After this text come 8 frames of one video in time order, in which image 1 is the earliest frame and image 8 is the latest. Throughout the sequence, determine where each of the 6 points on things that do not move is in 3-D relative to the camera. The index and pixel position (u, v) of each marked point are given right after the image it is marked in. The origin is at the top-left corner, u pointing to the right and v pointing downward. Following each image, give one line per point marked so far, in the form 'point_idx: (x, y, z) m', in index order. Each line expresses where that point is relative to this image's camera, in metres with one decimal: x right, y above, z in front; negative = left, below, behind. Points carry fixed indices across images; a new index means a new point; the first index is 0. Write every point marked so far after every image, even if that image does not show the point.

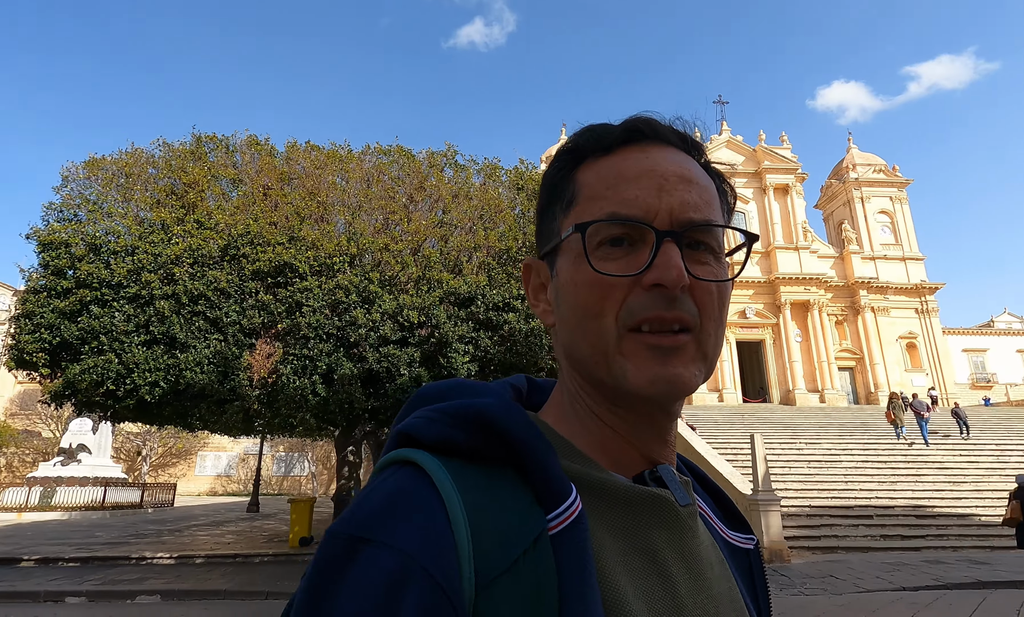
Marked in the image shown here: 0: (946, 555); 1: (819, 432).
0: (+6.7, -3.8, +8.7) m
1: (+9.7, -3.9, +17.9) m
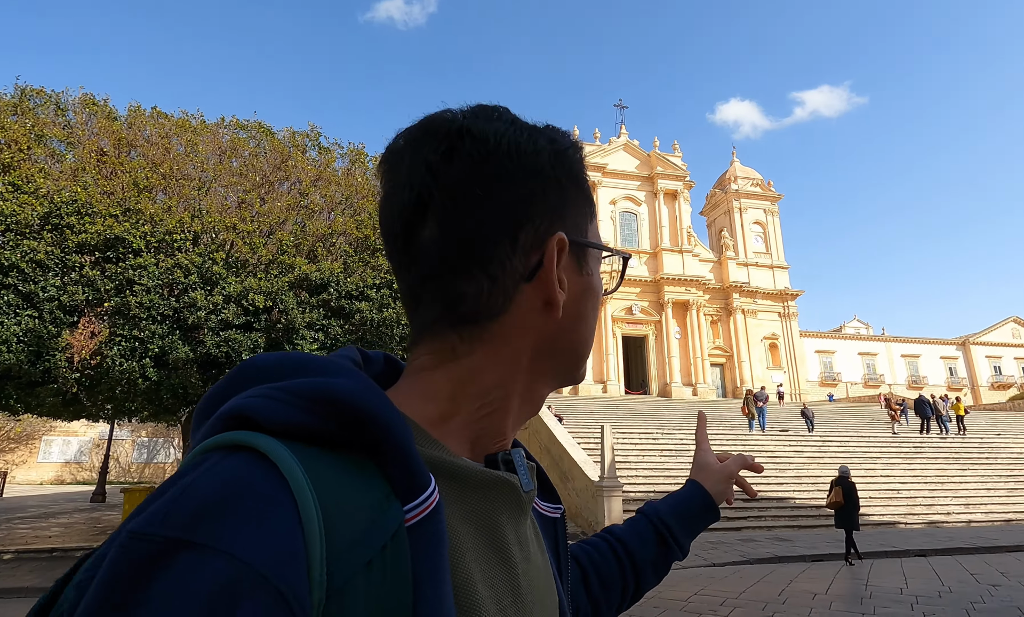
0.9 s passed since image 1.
0: (+4.3, -3.9, +9.9) m
1: (+5.7, -3.9, +19.4) m
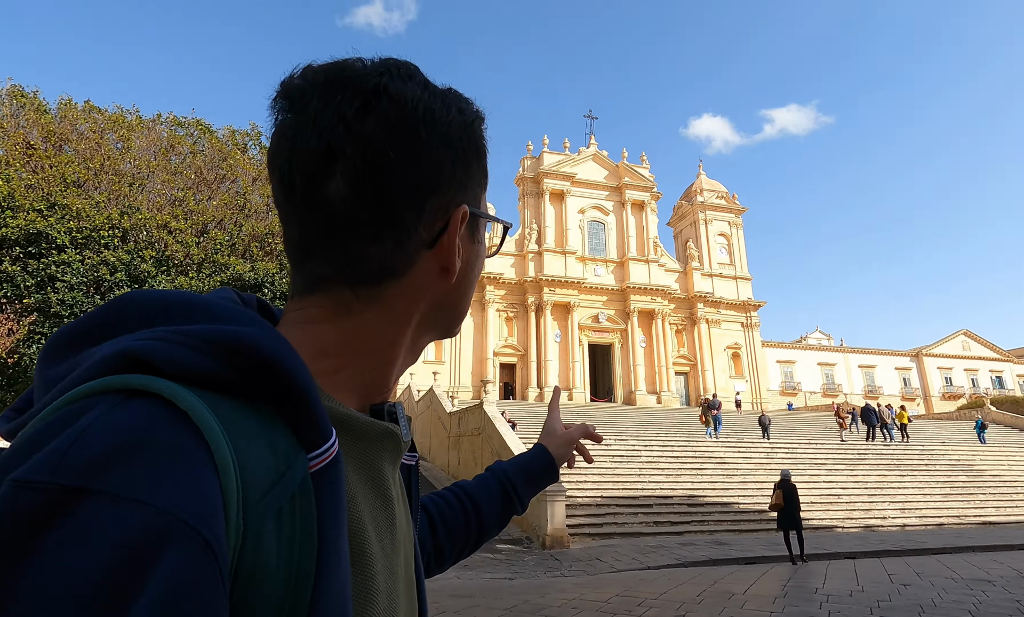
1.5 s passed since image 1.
0: (+3.3, -4.1, +10.1) m
1: (+4.3, -4.2, +19.6) m
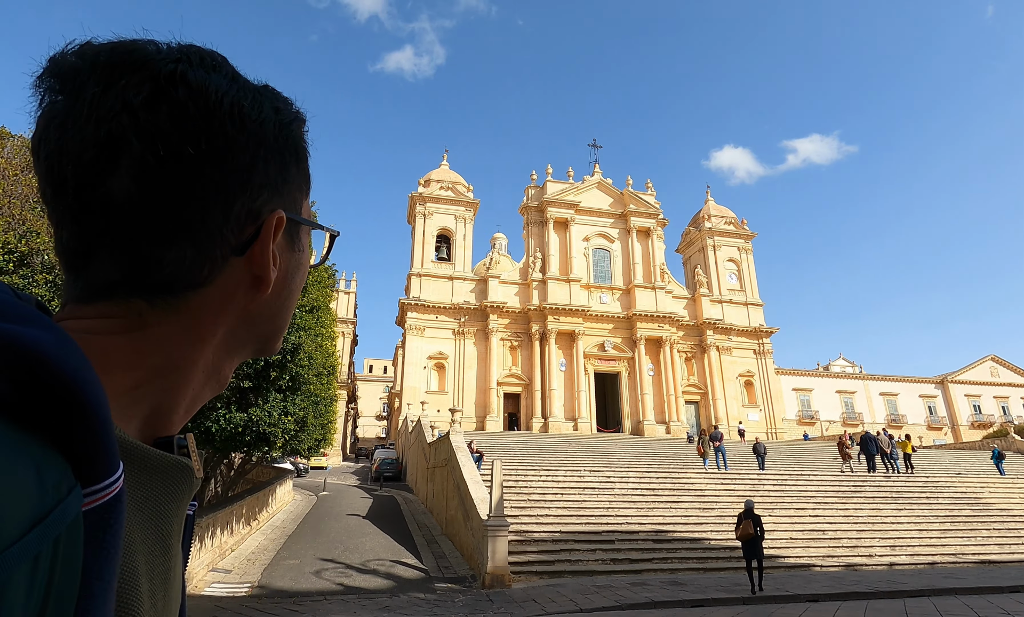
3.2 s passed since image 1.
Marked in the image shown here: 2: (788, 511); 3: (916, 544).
0: (+2.4, -4.4, +9.4) m
1: (+3.7, -5.1, +18.9) m
2: (+6.4, -4.7, +13.1) m
3: (+8.6, -5.0, +12.1) m
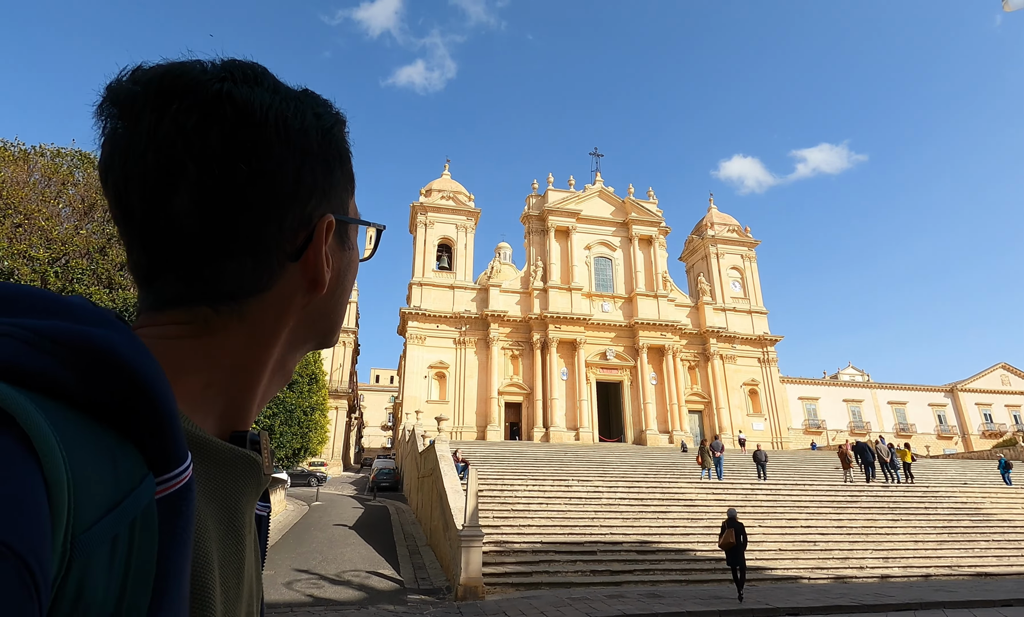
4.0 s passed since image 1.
0: (+2.0, -4.5, +9.1) m
1: (+3.5, -5.3, +18.6) m
2: (+6.1, -4.8, +12.8) m
3: (+8.2, -5.1, +11.8) m
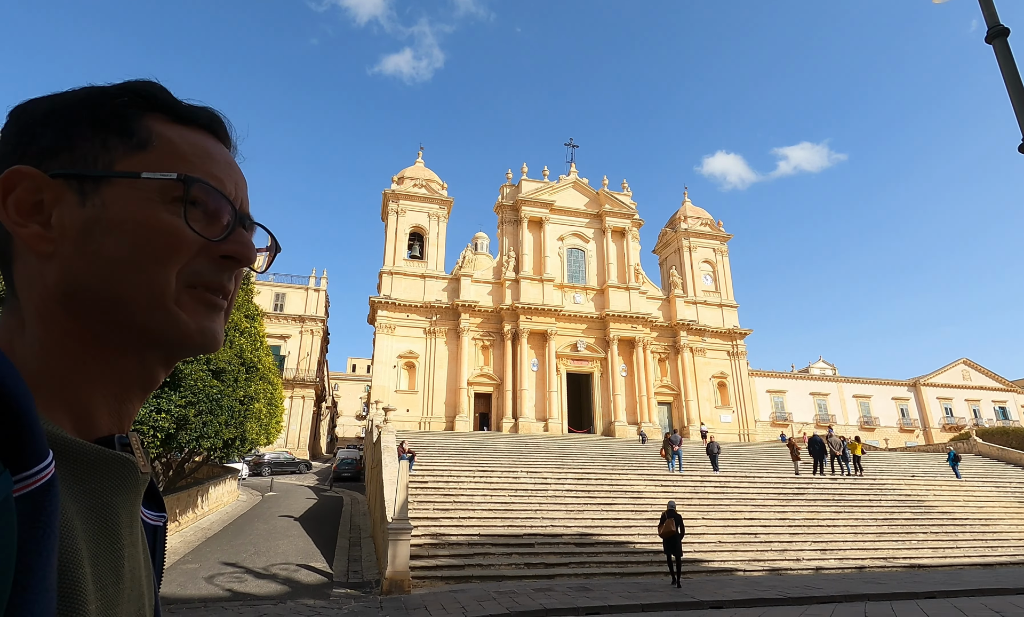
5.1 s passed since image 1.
0: (+0.9, -4.4, +9.0) m
1: (+2.0, -5.0, +18.6) m
2: (+4.8, -4.7, +12.9) m
3: (+7.0, -5.0, +11.9) m
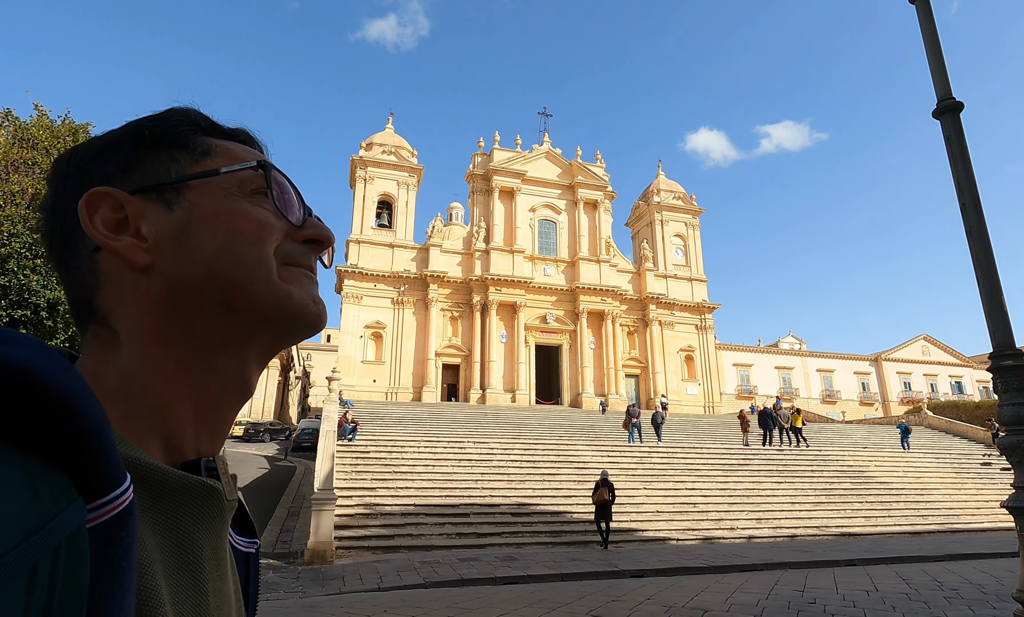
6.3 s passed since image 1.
0: (-0.3, -3.9, +9.0) m
1: (+0.5, -4.1, +18.6) m
2: (+3.5, -4.0, +13.0) m
3: (+5.8, -4.4, +12.1) m
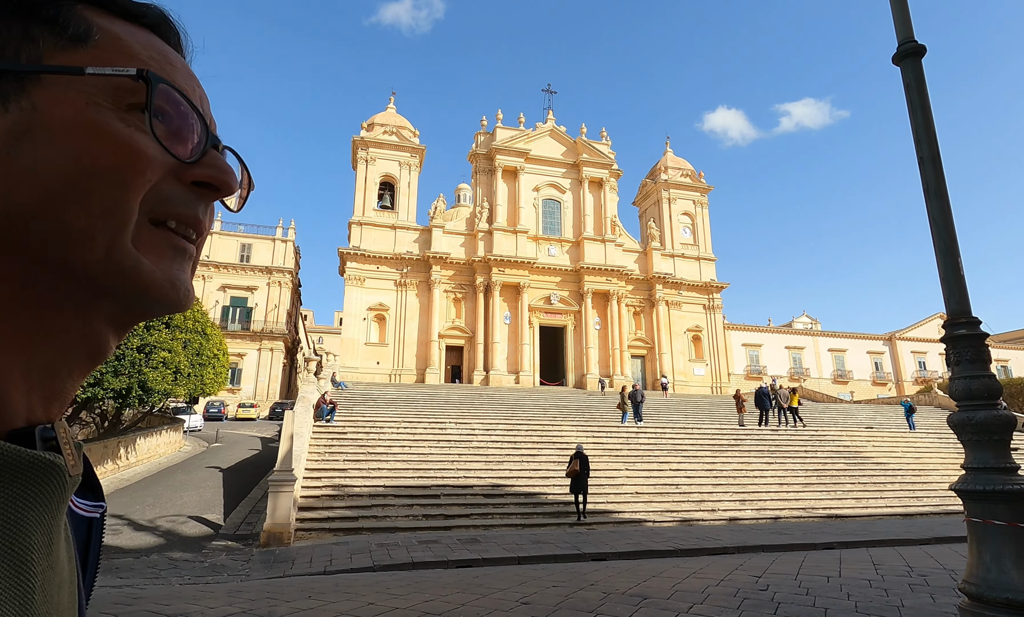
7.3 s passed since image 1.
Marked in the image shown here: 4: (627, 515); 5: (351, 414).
0: (-0.8, -3.5, +8.8) m
1: (+0.2, -3.4, +18.4) m
2: (+3.1, -3.5, +12.7) m
3: (+5.3, -3.9, +11.7) m
4: (+2.1, -3.8, +10.4) m
5: (-4.1, -2.7, +14.3) m
